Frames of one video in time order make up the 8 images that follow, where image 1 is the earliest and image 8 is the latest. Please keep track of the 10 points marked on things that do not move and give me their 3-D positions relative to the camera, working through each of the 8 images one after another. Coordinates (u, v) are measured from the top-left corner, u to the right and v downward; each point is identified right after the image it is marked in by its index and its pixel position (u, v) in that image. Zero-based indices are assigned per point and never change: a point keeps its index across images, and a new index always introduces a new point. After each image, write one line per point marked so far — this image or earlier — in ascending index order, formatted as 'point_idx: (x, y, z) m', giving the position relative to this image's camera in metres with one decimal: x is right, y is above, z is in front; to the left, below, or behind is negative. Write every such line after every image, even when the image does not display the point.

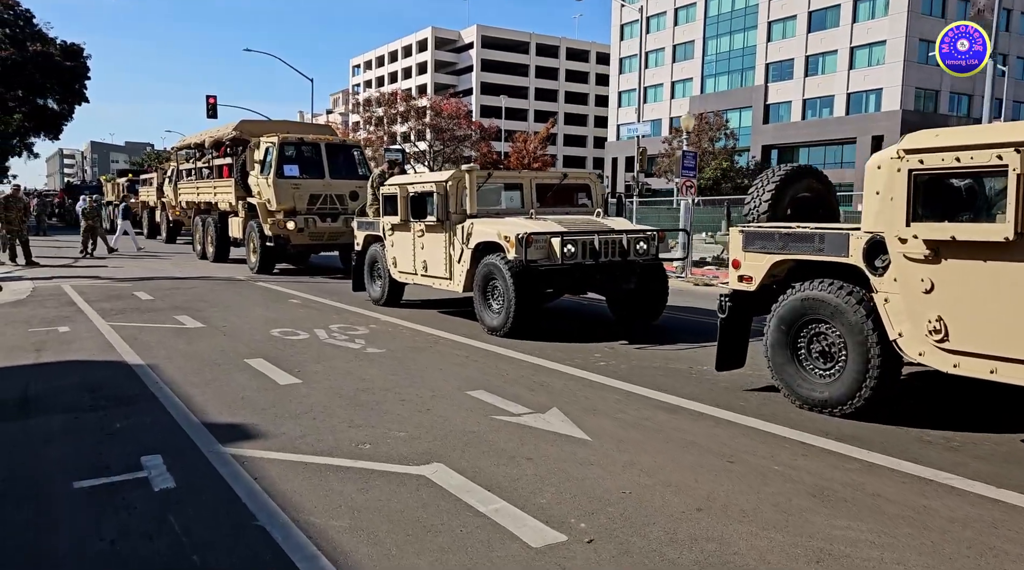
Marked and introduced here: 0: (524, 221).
0: (+0.1, +0.7, +9.9) m
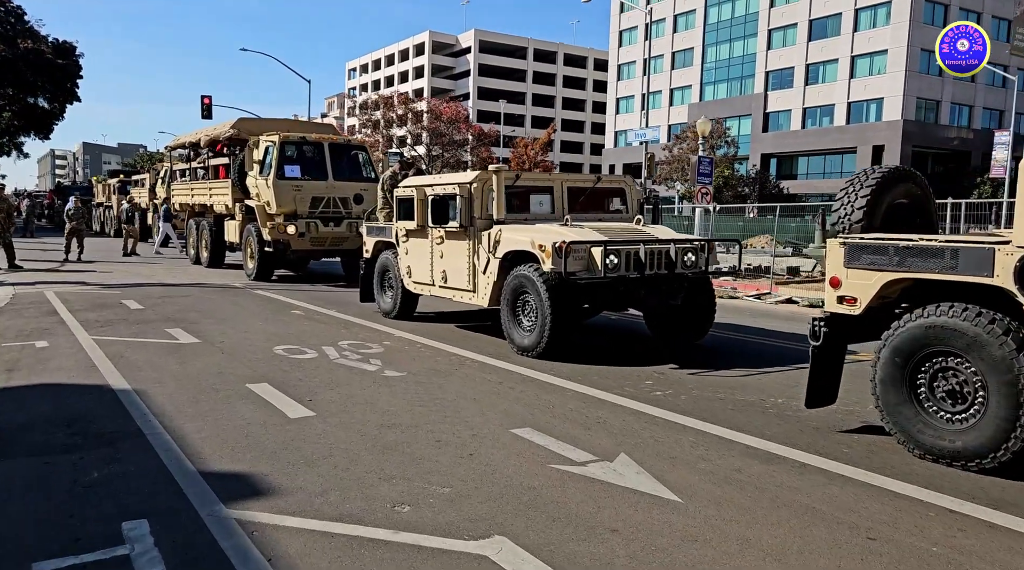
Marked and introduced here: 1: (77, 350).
0: (+0.4, +0.6, +8.8) m
1: (-4.6, -0.8, +9.2) m
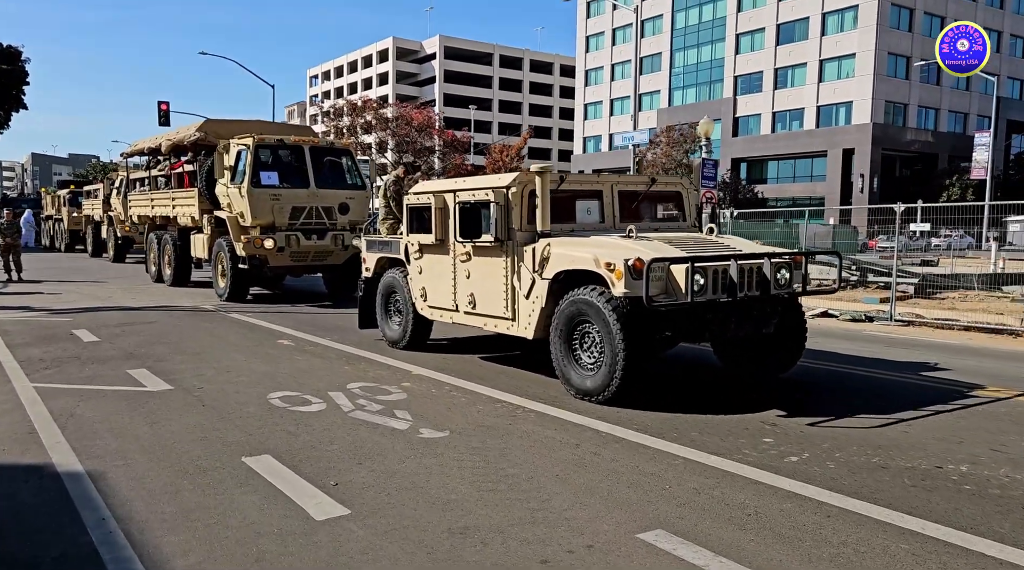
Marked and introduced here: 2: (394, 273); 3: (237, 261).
0: (+0.9, +0.4, +7.1) m
1: (-4.1, -1.1, +7.3) m
2: (-1.4, +0.1, +10.4) m
3: (-5.4, +0.5, +17.2) m
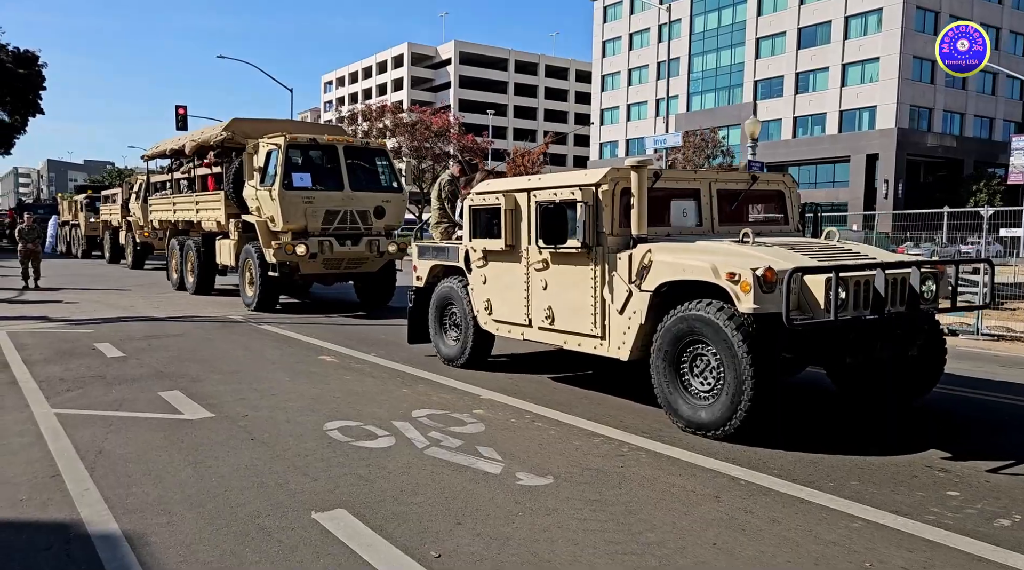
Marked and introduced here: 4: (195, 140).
0: (+1.6, +0.3, +6.0) m
1: (-3.4, -1.2, +6.3) m
2: (-0.6, 0.0, +9.4) m
3: (-4.6, +0.3, +16.3) m
4: (-6.8, +3.1, +18.5) m
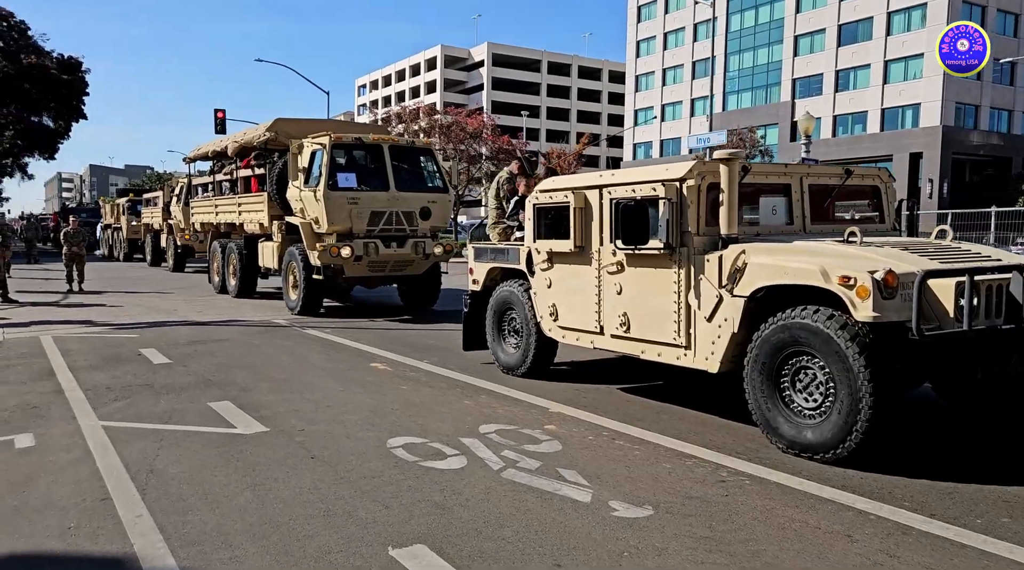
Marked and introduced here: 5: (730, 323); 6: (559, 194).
0: (+2.1, +0.2, +5.4) m
1: (-2.9, -1.2, +5.9) m
2: (0.0, 0.0, +8.9) m
3: (-3.7, +0.2, +15.9) m
4: (-5.8, +3.0, +18.2) m
5: (+1.5, -0.3, +5.9) m
6: (+0.4, +0.8, +7.6) m
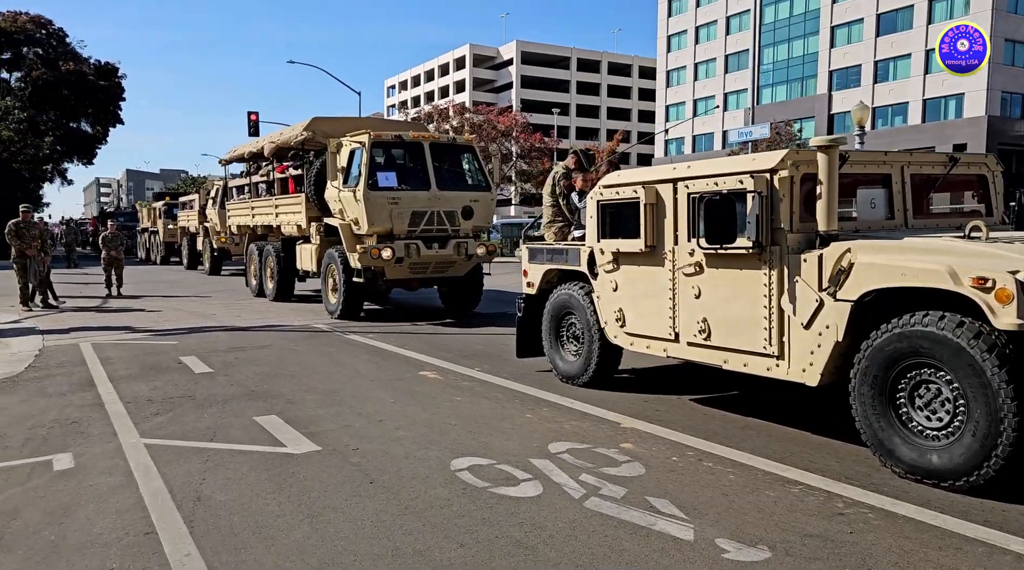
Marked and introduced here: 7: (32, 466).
0: (+2.6, +0.2, +4.8) m
1: (-2.4, -1.3, +5.4) m
2: (+0.6, 0.0, +8.3) m
3: (-2.9, +0.2, +15.4) m
4: (-4.9, +2.9, +17.8) m
5: (+2.0, -0.3, +5.3) m
6: (+0.9, +0.8, +7.0) m
7: (-3.4, -1.3, +6.1) m
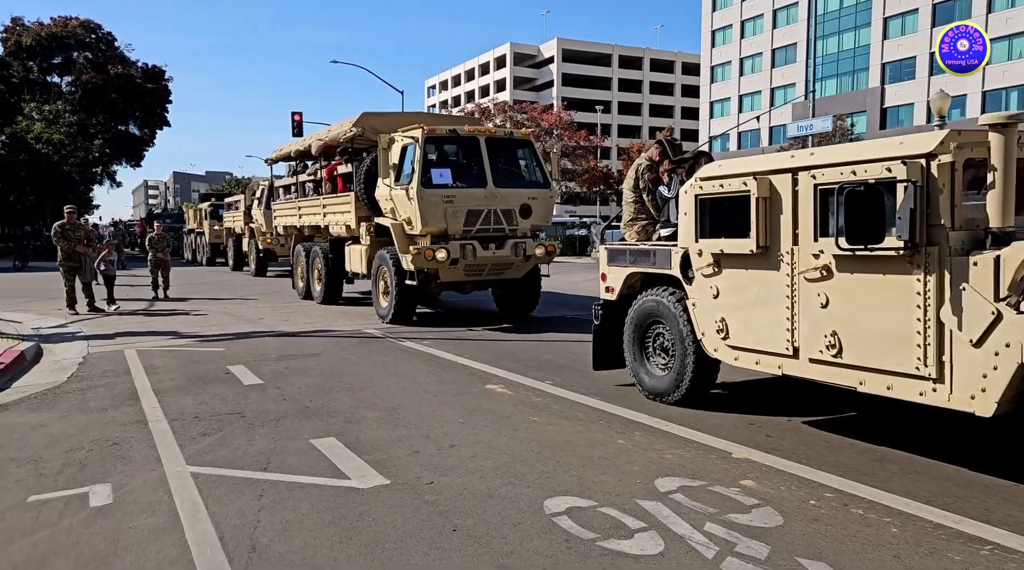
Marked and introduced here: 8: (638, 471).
0: (+3.1, +0.2, +3.8) m
1: (-1.8, -1.3, +4.6) m
2: (+1.3, -0.1, +7.4) m
3: (-1.8, +0.1, +14.7) m
4: (-3.7, +2.9, +17.2) m
5: (+2.5, -0.3, +4.3) m
6: (+1.6, +0.7, +6.1) m
7: (-2.8, -1.3, +5.4) m
8: (+0.8, -1.1, +5.3) m
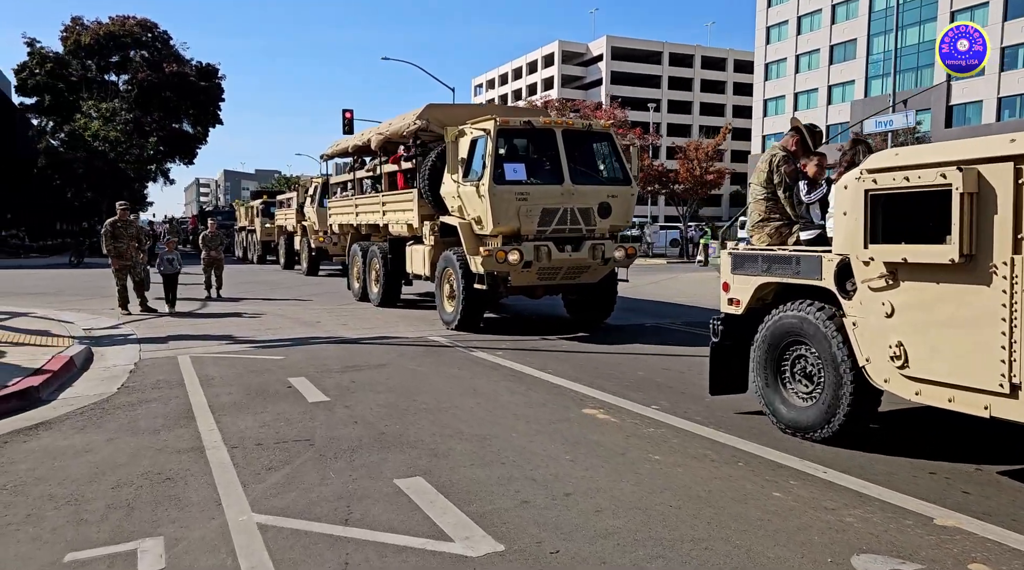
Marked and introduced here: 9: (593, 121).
0: (+3.7, +0.1, +2.5) m
1: (-1.1, -1.4, +3.6) m
2: (+2.1, -0.2, +6.2) m
3: (-0.6, +0.1, +13.6) m
4: (-2.4, +2.9, +16.2) m
5: (+3.2, -0.4, +3.1) m
6: (+2.3, +0.6, +4.9) m
7: (-2.0, -1.4, +4.4) m
8: (+1.5, -1.2, +4.2) m
9: (+1.3, +2.6, +13.7) m
